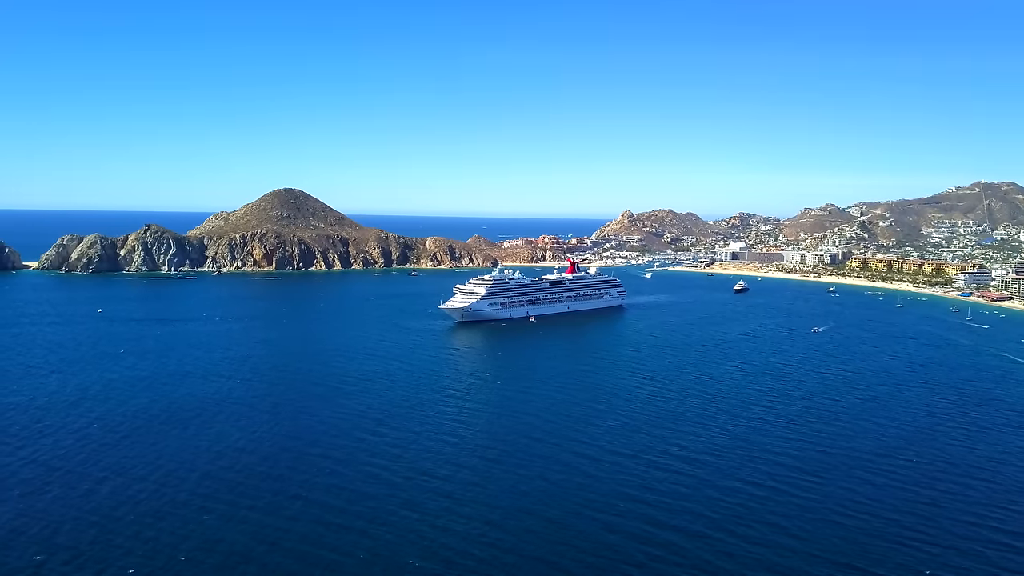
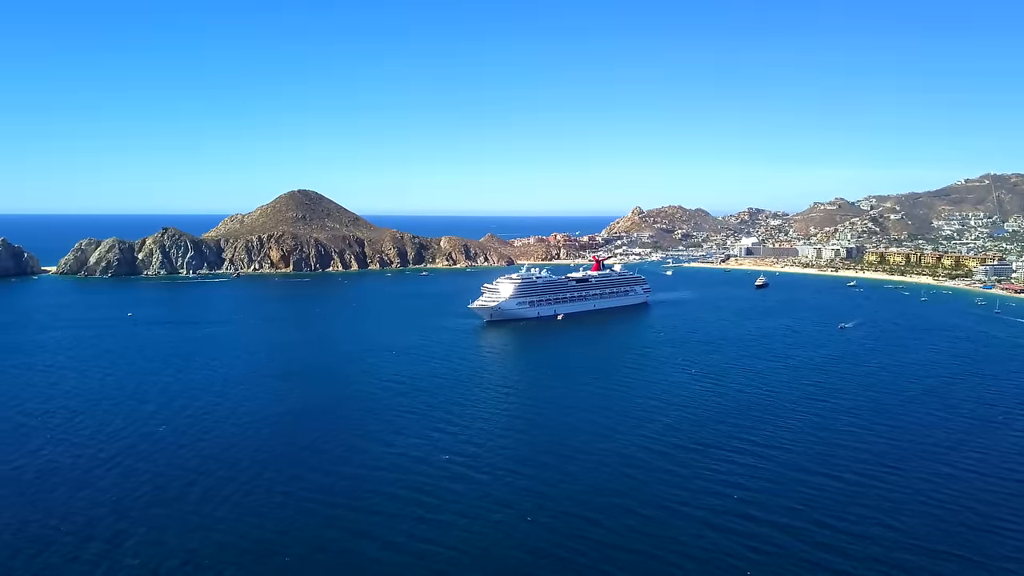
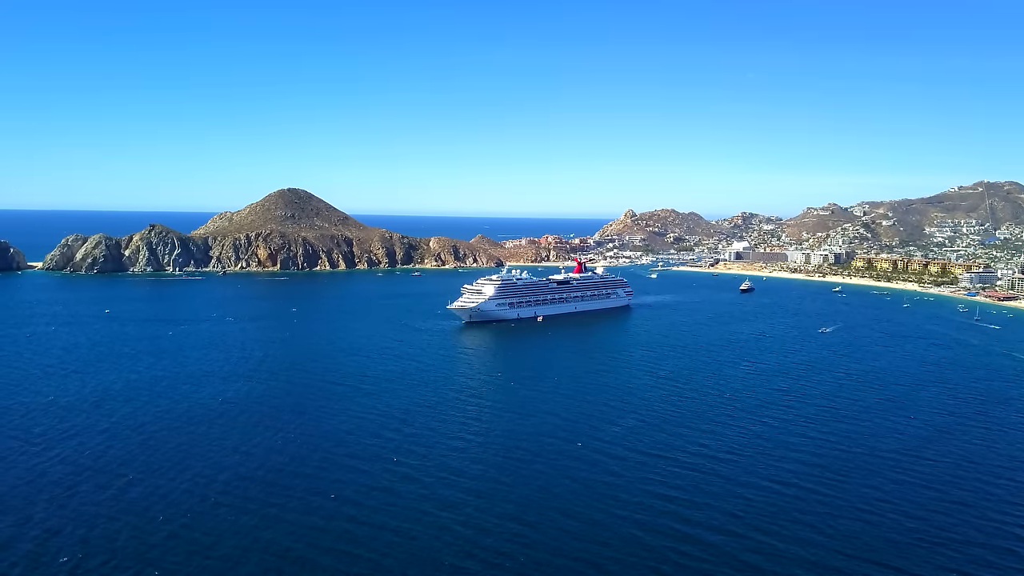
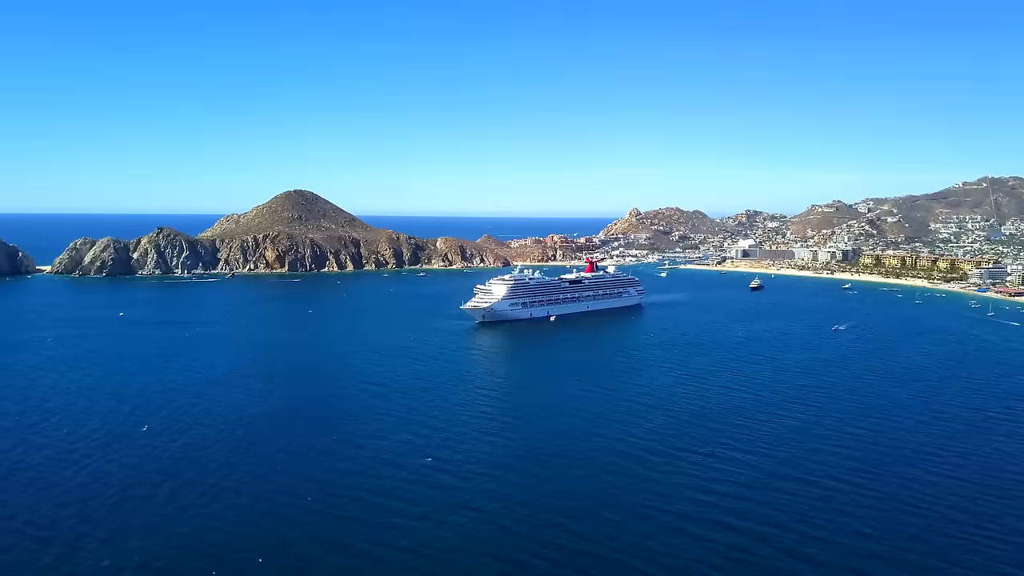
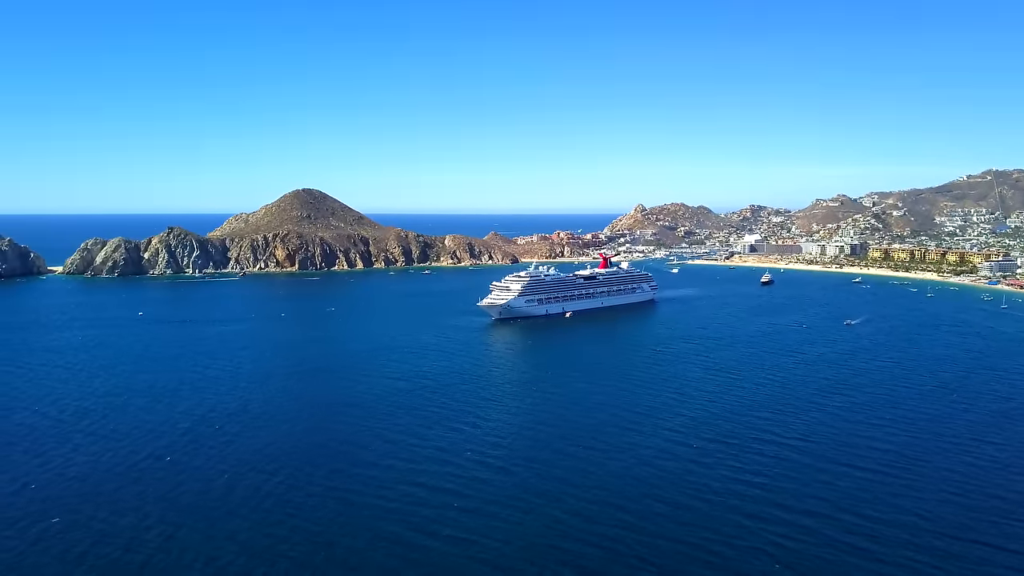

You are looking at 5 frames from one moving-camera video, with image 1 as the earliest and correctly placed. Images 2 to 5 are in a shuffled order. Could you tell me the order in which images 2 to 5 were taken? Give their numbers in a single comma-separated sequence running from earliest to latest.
3, 4, 2, 5
